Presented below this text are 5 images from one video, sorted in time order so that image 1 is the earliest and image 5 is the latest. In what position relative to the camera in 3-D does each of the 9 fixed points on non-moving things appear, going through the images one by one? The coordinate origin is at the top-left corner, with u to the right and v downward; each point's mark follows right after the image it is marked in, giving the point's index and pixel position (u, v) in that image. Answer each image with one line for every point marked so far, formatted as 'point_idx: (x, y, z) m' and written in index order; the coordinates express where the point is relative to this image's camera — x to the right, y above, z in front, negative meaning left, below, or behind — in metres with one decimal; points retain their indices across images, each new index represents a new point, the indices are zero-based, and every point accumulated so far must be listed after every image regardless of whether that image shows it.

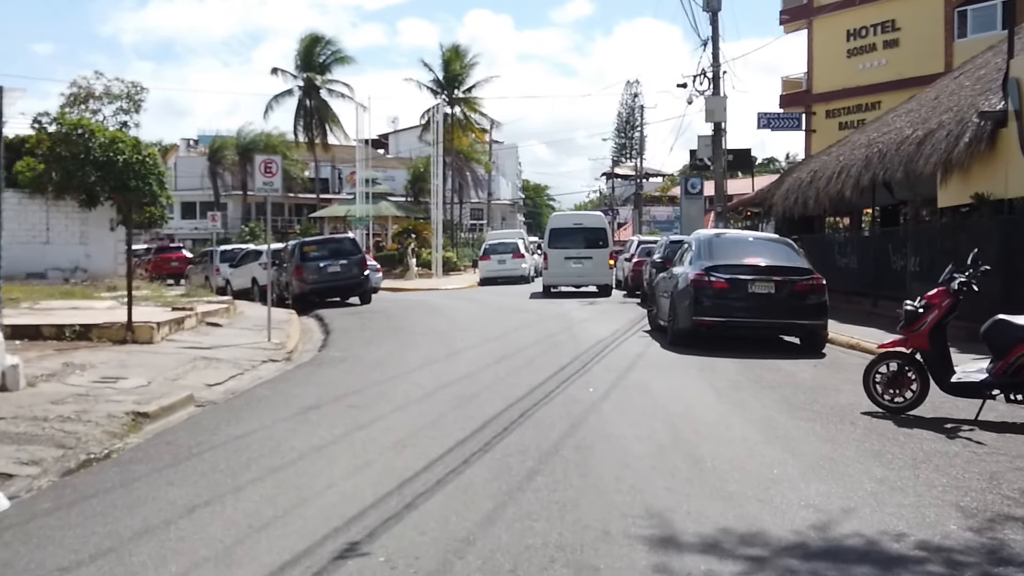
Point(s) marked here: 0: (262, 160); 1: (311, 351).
0: (-4.2, +2.2, +18.3) m
1: (-3.3, -1.0, +18.0) m
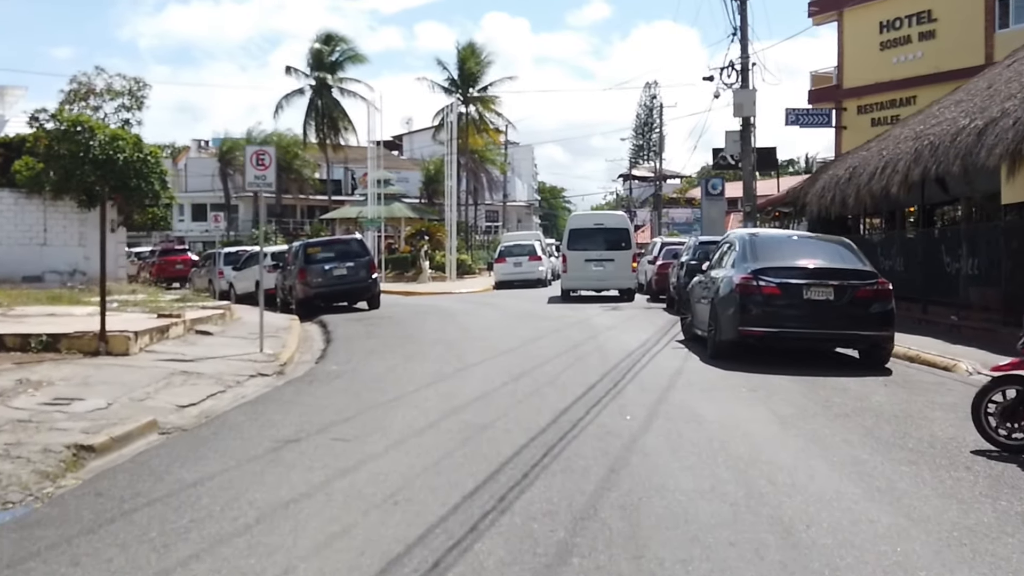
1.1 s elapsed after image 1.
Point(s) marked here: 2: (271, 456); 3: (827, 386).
0: (-3.9, +2.1, +16.5) m
1: (-3.0, -1.1, +16.2) m
2: (-1.7, -1.2, +7.7) m
3: (+3.1, -1.0, +10.9) m
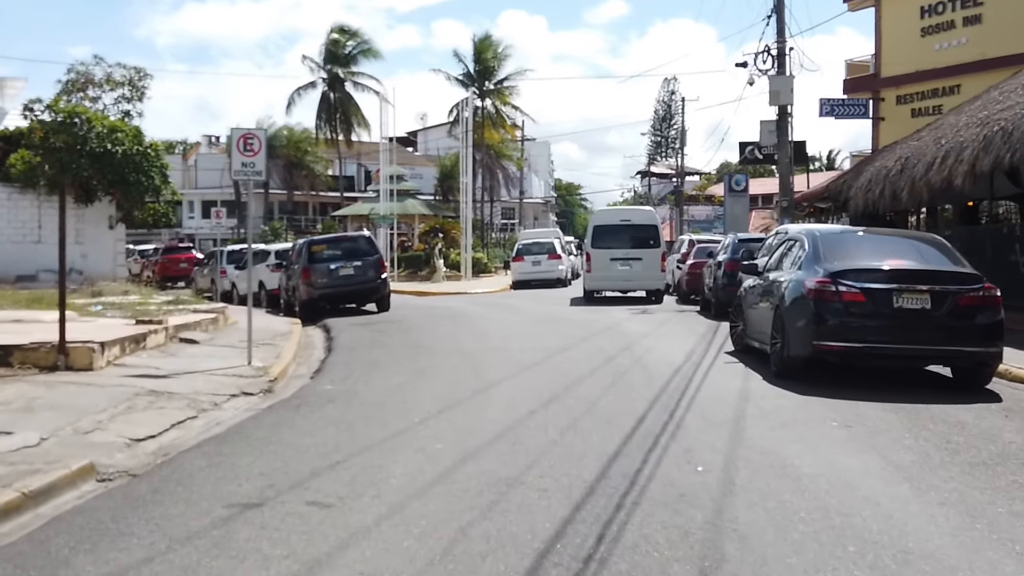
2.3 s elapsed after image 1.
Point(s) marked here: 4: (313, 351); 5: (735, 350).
0: (-3.6, +2.0, +14.4) m
1: (-2.7, -1.2, +14.2) m
2: (-1.5, -1.3, +5.6) m
3: (+3.4, -1.0, +8.7) m
4: (-3.3, -1.1, +18.2) m
5: (+3.0, -0.8, +14.4) m
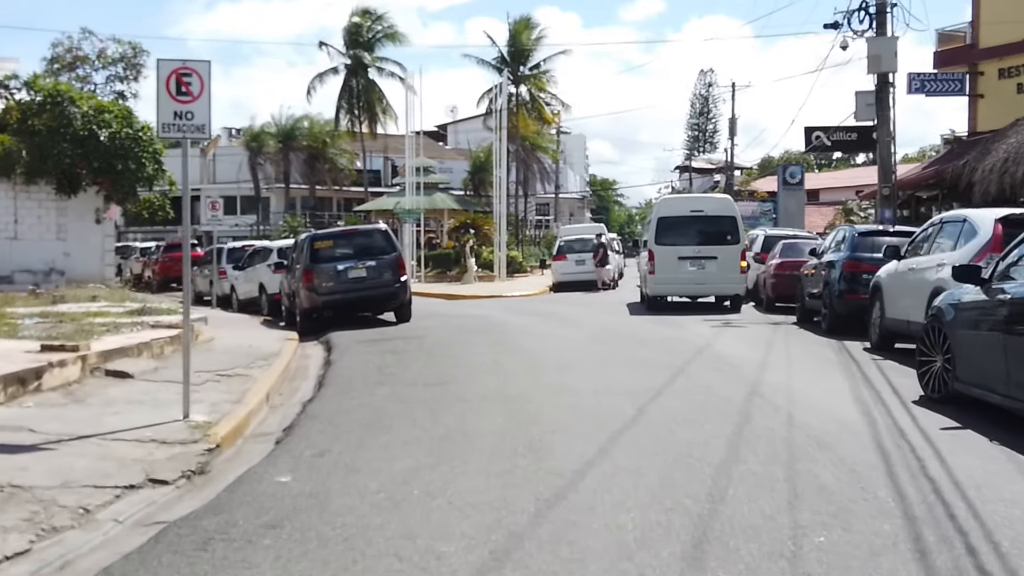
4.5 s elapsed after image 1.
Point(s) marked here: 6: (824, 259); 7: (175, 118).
0: (-3.0, +1.9, +9.5) m
1: (-2.1, -1.3, +9.2) m
2: (-1.1, -1.4, +0.6) m
3: (+3.9, -1.2, +3.6) m
4: (-2.6, -1.2, +13.3) m
5: (+3.6, -0.9, +9.4) m
6: (+5.4, +0.5, +18.9) m
7: (-2.9, +1.5, +9.6) m
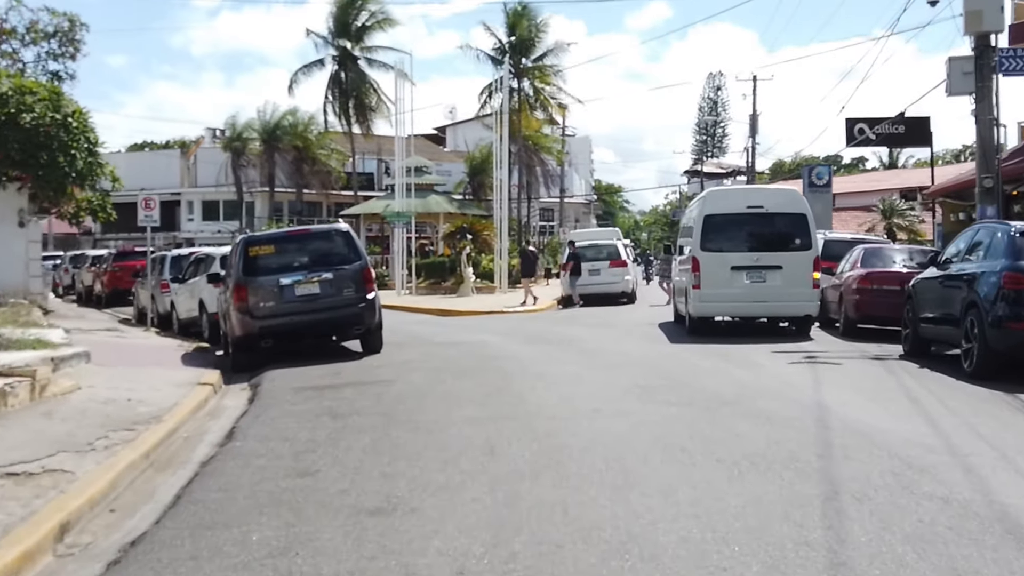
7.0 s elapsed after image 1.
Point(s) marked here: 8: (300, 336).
0: (-2.9, +1.7, +4.1) m
1: (-2.1, -1.5, +3.8) m
2: (-1.1, -1.5, -4.8) m
3: (+3.9, -1.3, -1.9) m
4: (-2.5, -1.4, +7.8) m
5: (+3.6, -1.2, +3.9) m
6: (+5.4, +0.2, +13.4) m
7: (-2.9, +1.3, +4.1) m
8: (-3.1, -0.7, +15.9) m
